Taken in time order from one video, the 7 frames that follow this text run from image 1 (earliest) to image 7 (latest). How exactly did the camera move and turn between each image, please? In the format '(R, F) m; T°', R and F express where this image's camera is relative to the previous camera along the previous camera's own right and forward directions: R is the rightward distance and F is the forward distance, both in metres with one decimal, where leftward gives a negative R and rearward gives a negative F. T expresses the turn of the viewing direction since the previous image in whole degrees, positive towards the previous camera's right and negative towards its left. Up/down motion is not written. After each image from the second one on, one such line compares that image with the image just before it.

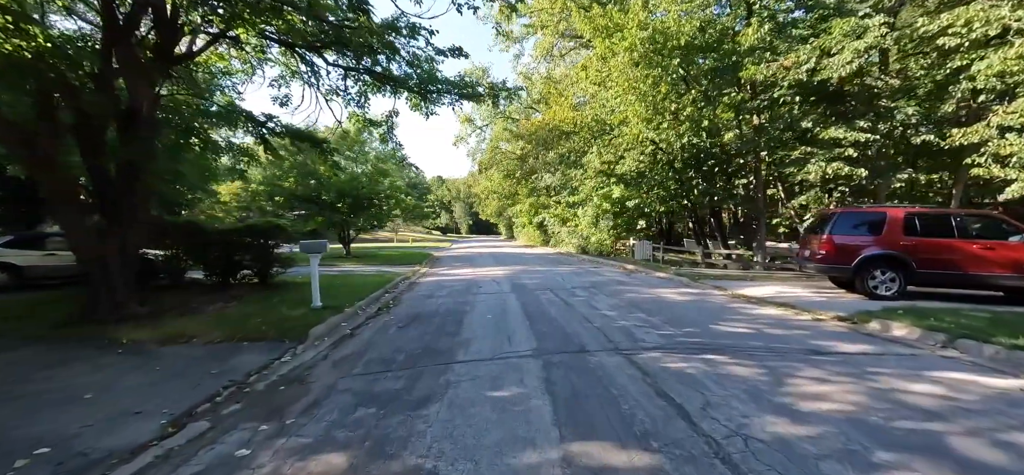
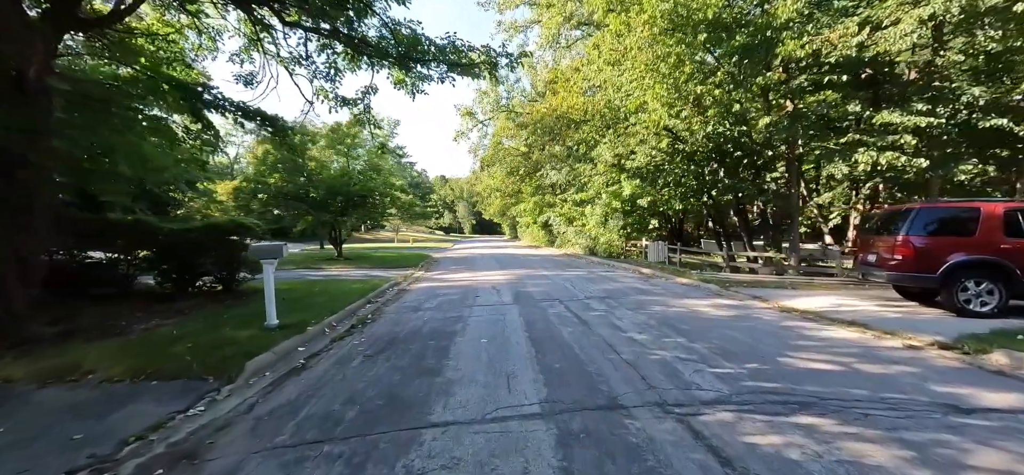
(0.0, +1.8) m; -1°
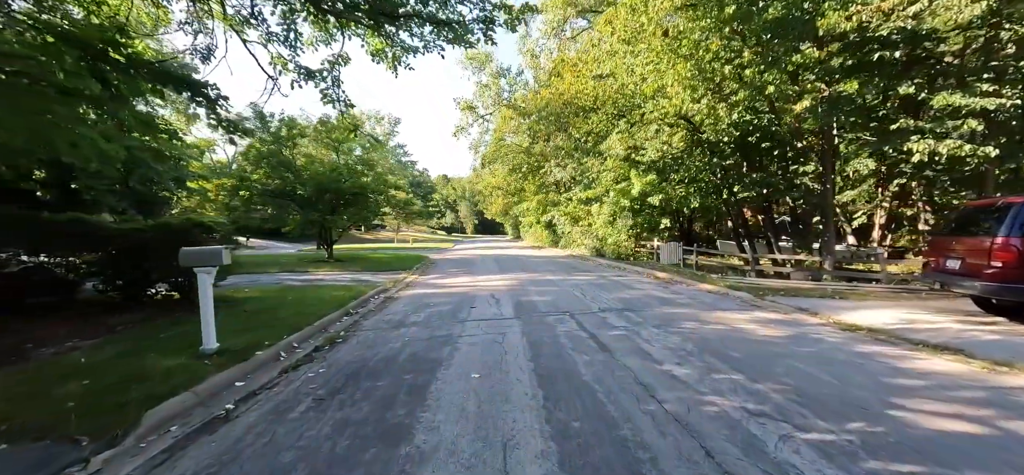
(0.0, +1.5) m; 0°
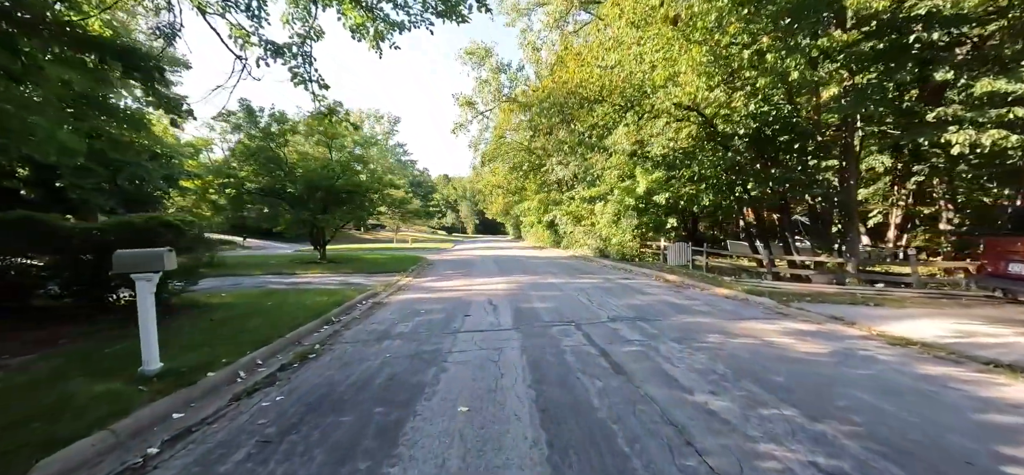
(0.0, +0.9) m; 0°
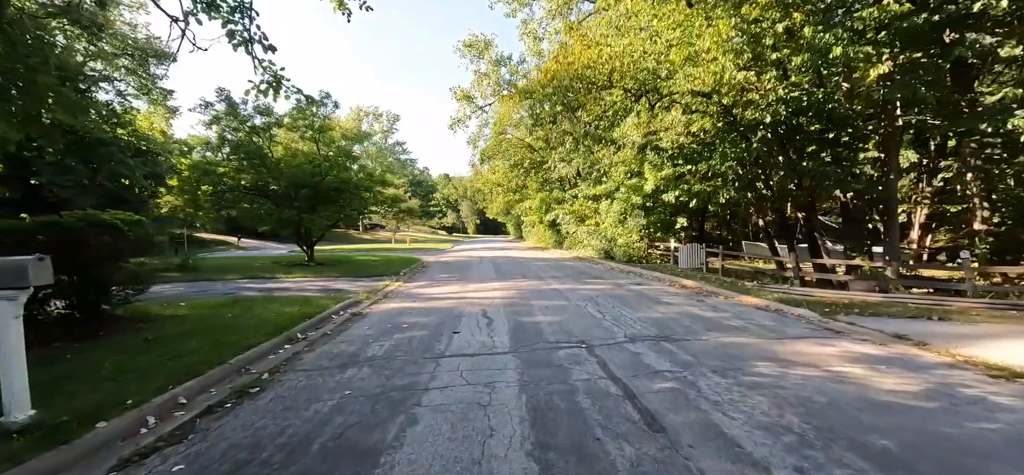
(+0.1, +1.3) m; 0°
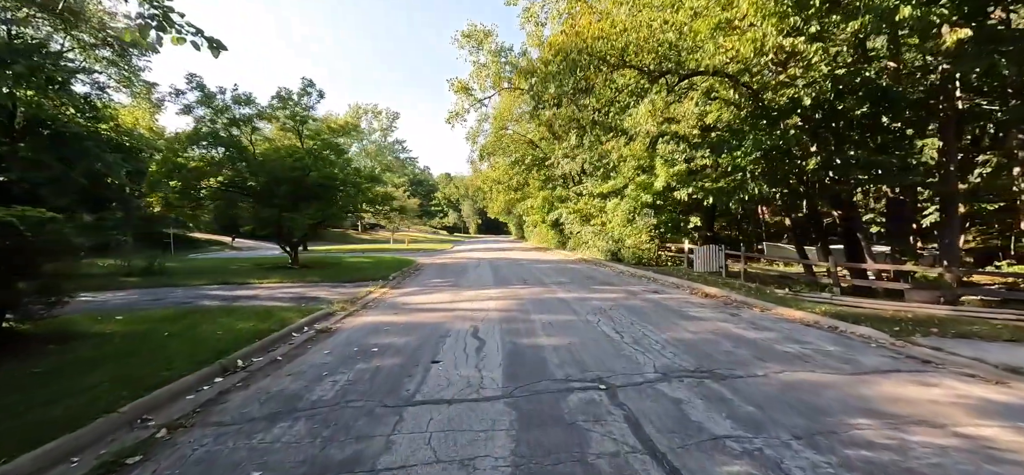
(+0.1, +1.5) m; 0°
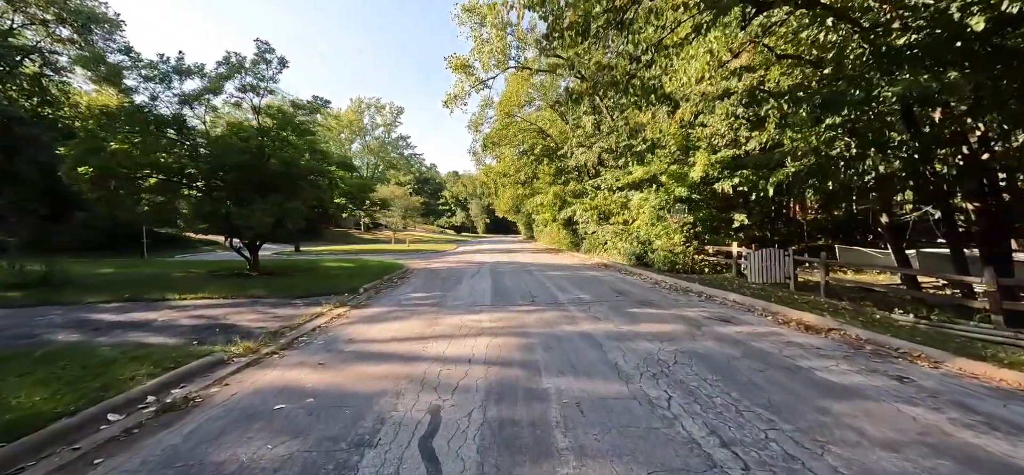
(+0.1, +3.3) m; -1°
